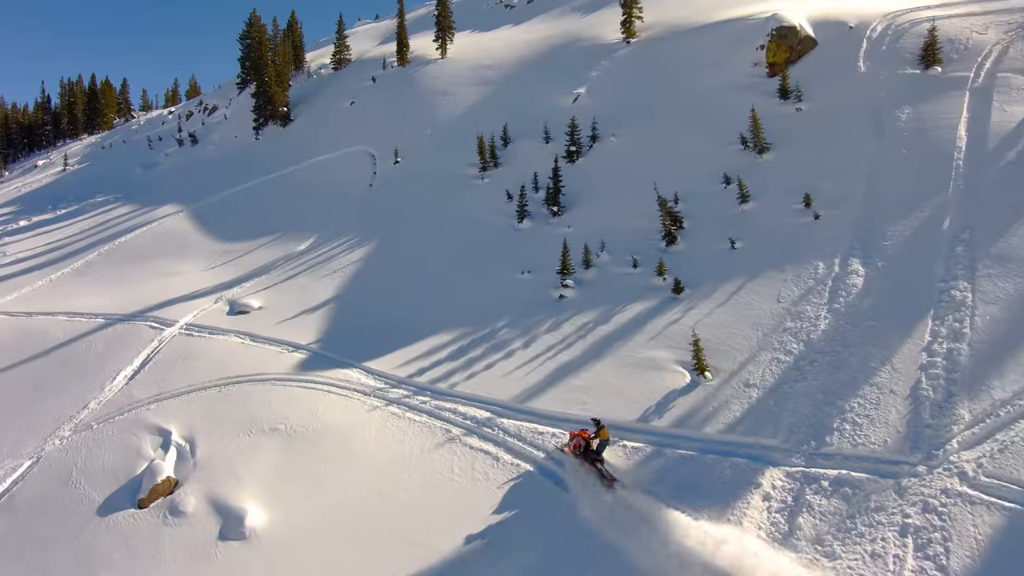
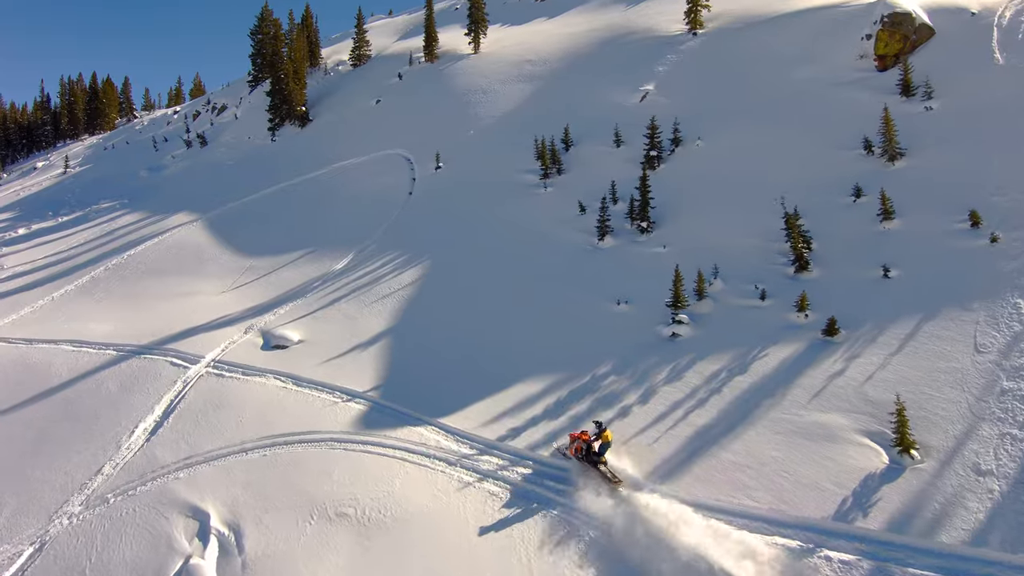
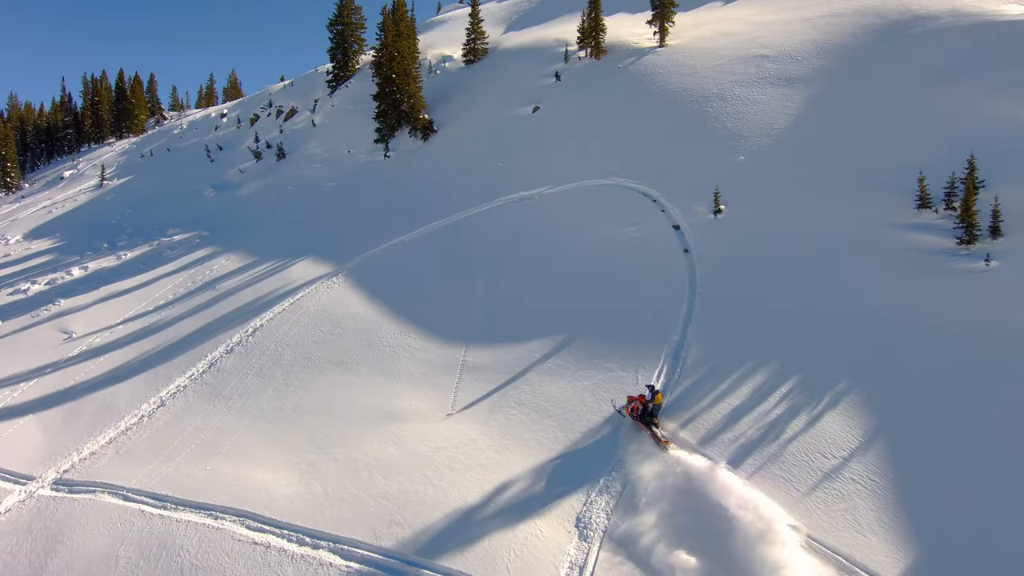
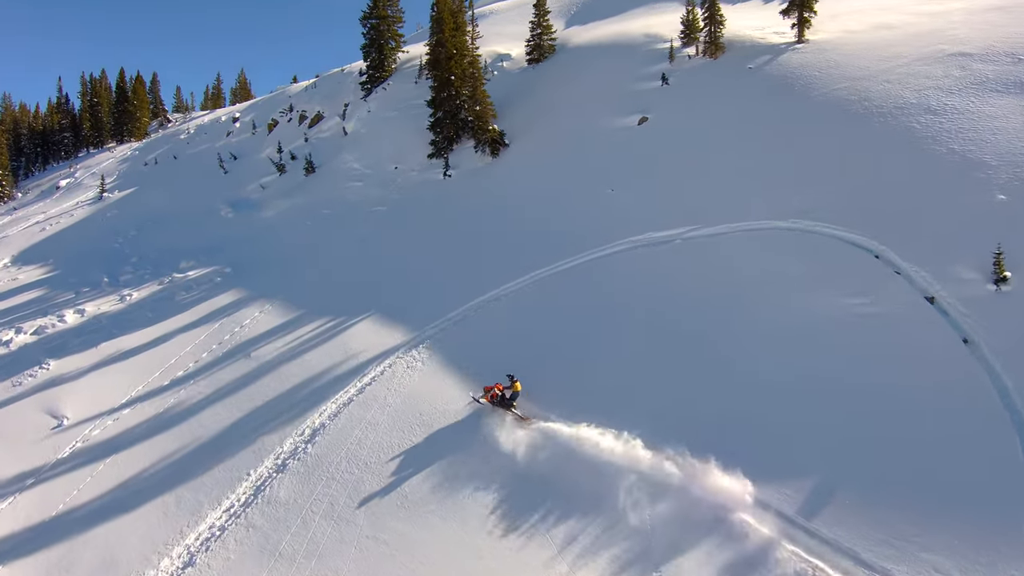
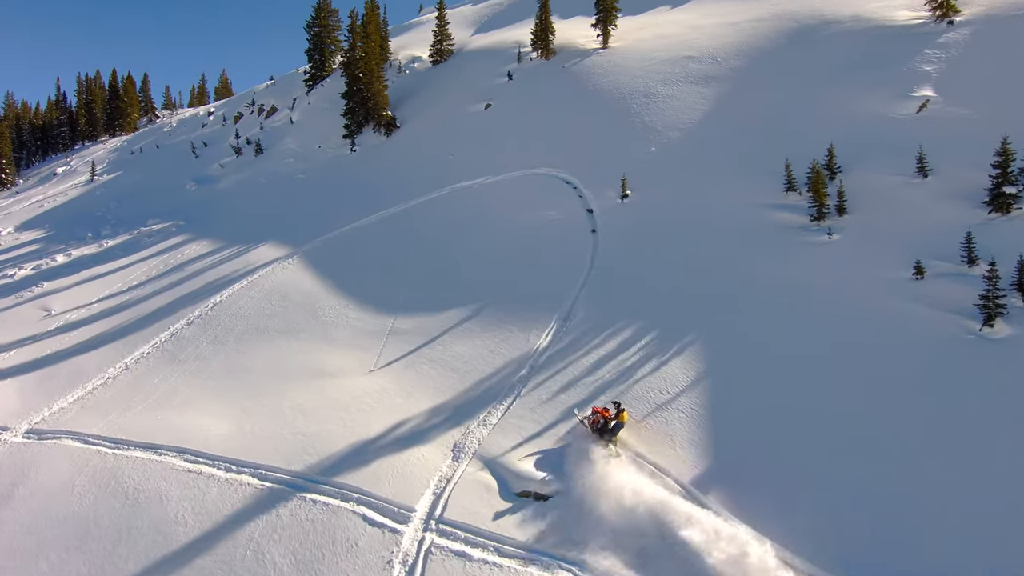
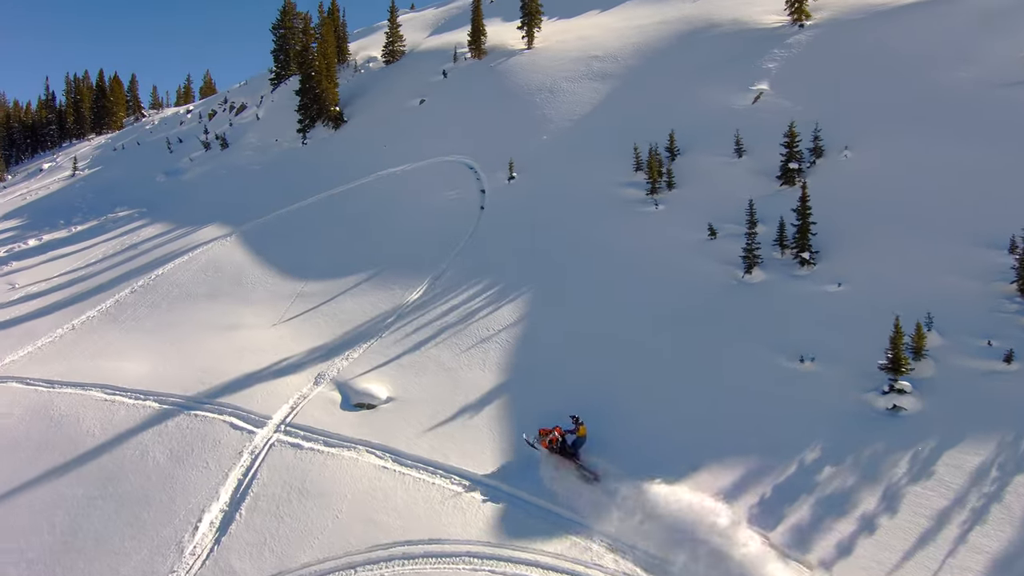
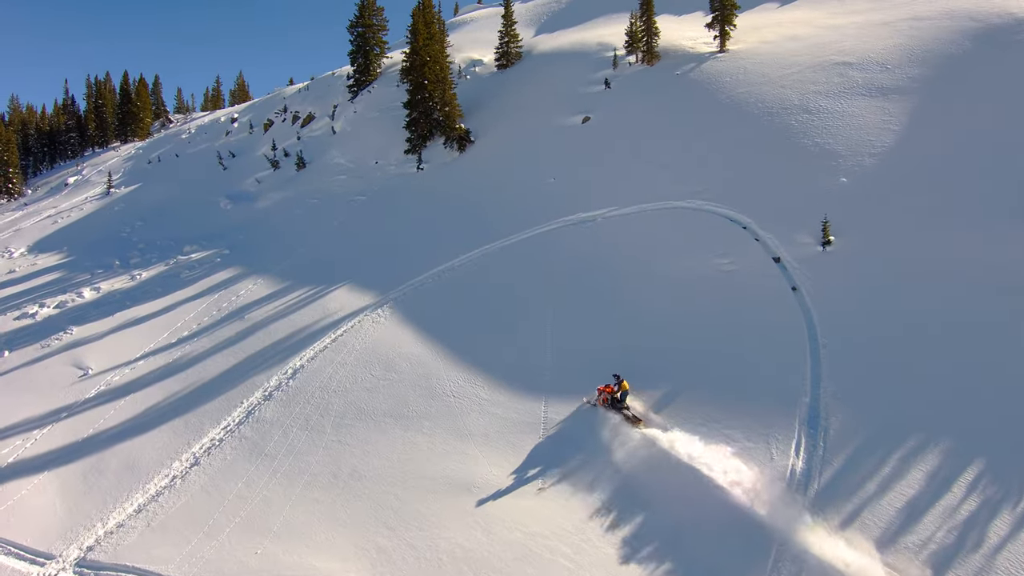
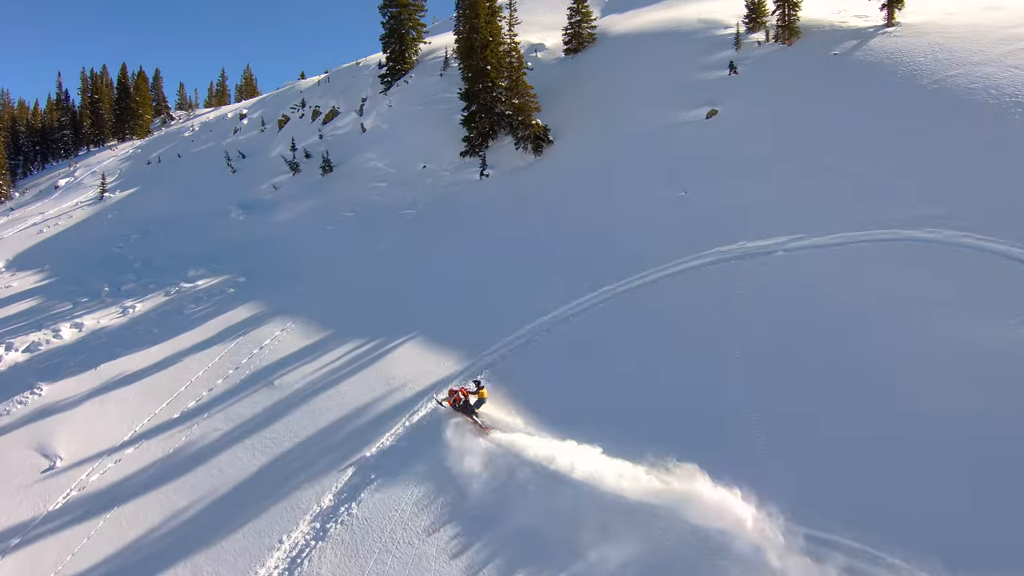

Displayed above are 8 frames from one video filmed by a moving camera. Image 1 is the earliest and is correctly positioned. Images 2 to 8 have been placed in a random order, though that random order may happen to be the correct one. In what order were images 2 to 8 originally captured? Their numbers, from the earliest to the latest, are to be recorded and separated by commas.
2, 6, 5, 3, 7, 4, 8
